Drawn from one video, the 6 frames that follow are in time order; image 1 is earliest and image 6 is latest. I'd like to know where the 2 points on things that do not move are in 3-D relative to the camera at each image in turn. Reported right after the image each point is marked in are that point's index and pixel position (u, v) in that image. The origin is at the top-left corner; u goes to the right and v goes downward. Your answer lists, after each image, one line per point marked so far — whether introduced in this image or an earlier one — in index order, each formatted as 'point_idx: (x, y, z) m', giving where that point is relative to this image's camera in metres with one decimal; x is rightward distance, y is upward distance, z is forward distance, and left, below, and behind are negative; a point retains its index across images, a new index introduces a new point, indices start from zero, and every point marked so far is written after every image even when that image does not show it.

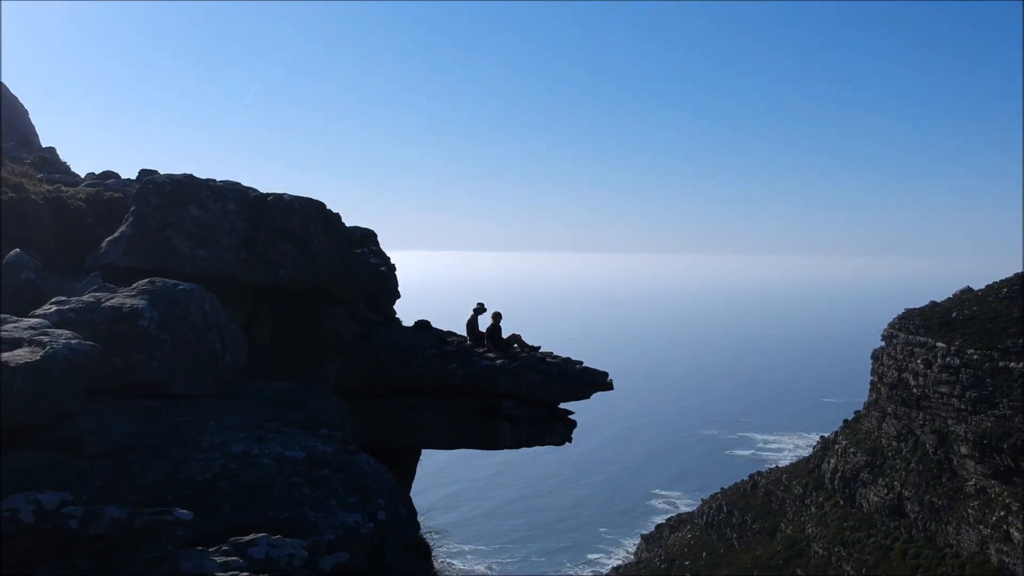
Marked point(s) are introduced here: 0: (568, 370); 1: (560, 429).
0: (+1.2, -2.0, +18.1) m
1: (+1.0, -3.2, +18.2) m
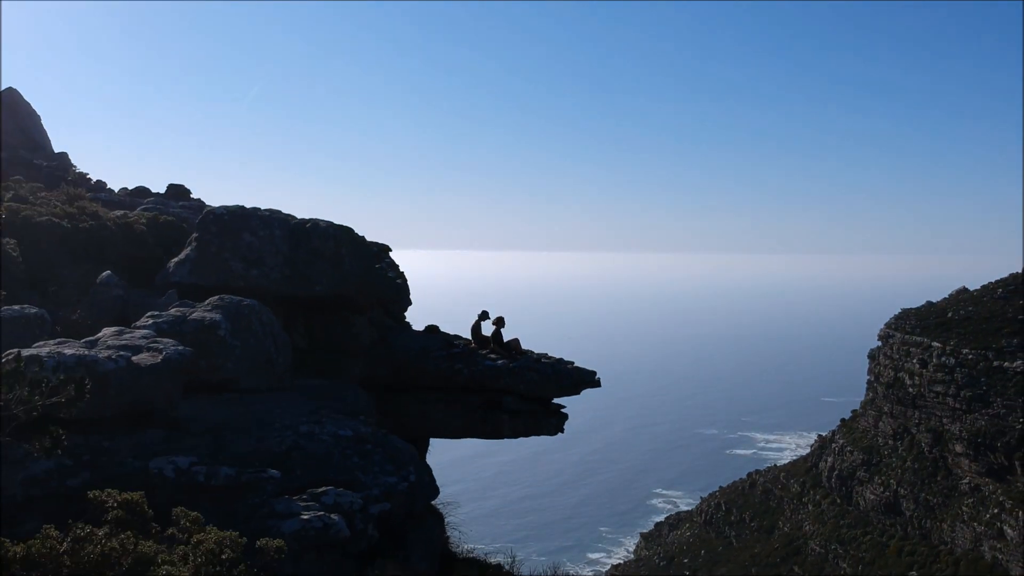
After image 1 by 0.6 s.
0: (+1.2, -2.1, +19.2) m
1: (+1.0, -3.3, +19.2) m
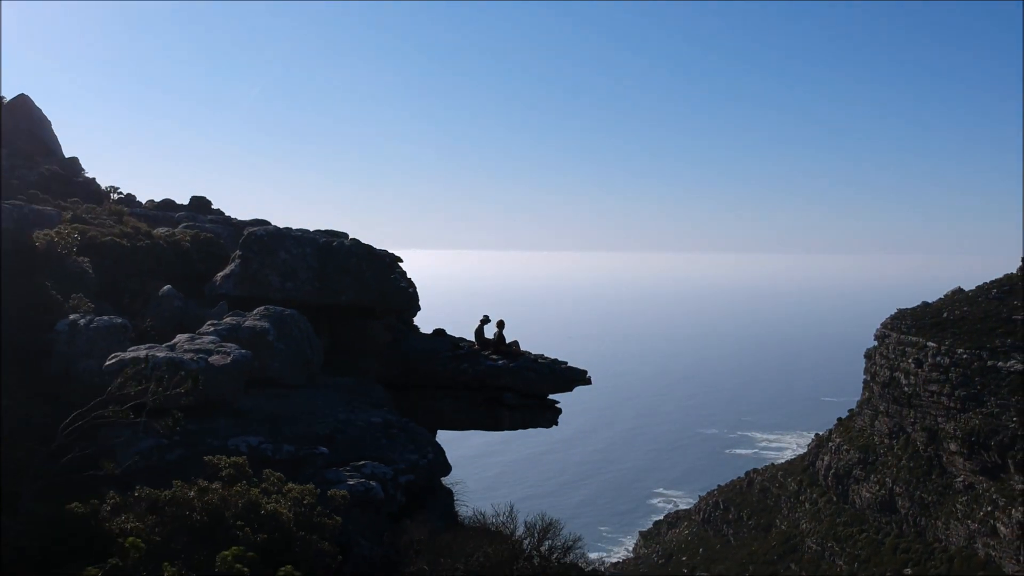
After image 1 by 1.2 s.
0: (+1.2, -2.2, +20.2) m
1: (+1.0, -3.4, +20.2) m
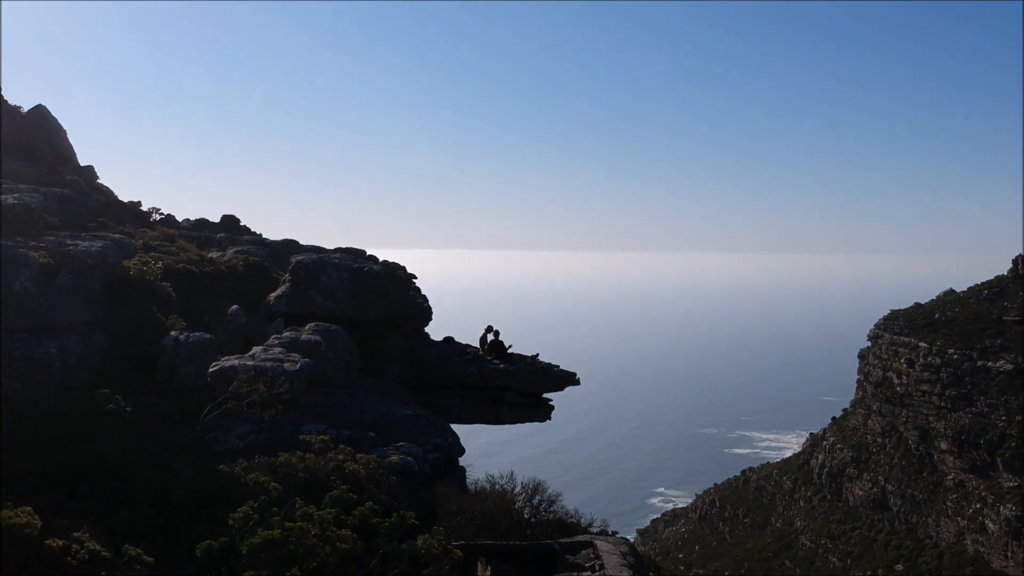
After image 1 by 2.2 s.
0: (+1.1, -2.4, +21.7) m
1: (+1.0, -3.6, +21.8) m
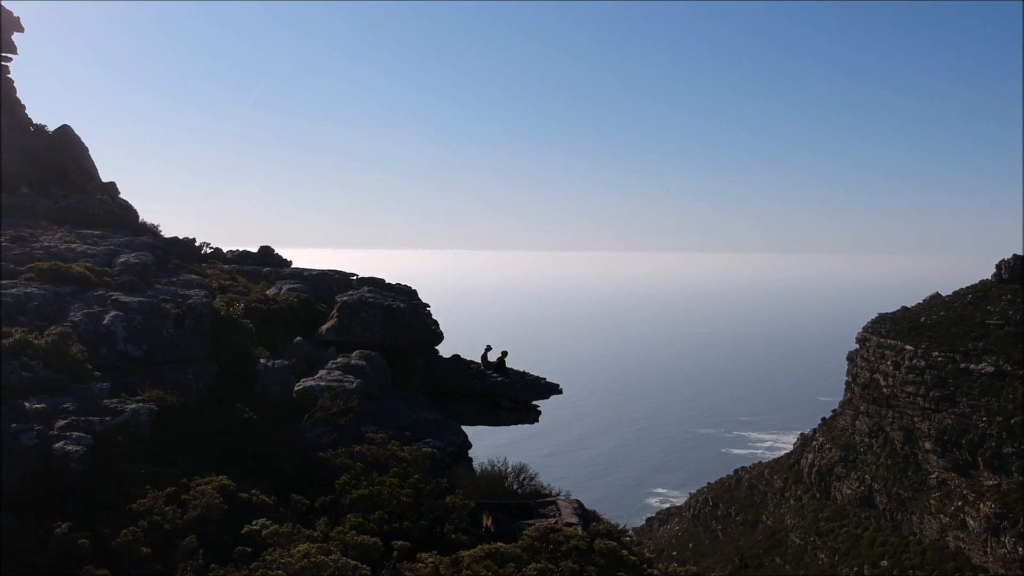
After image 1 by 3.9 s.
0: (+1.0, -2.9, +24.5) m
1: (+0.8, -4.2, +24.5) m
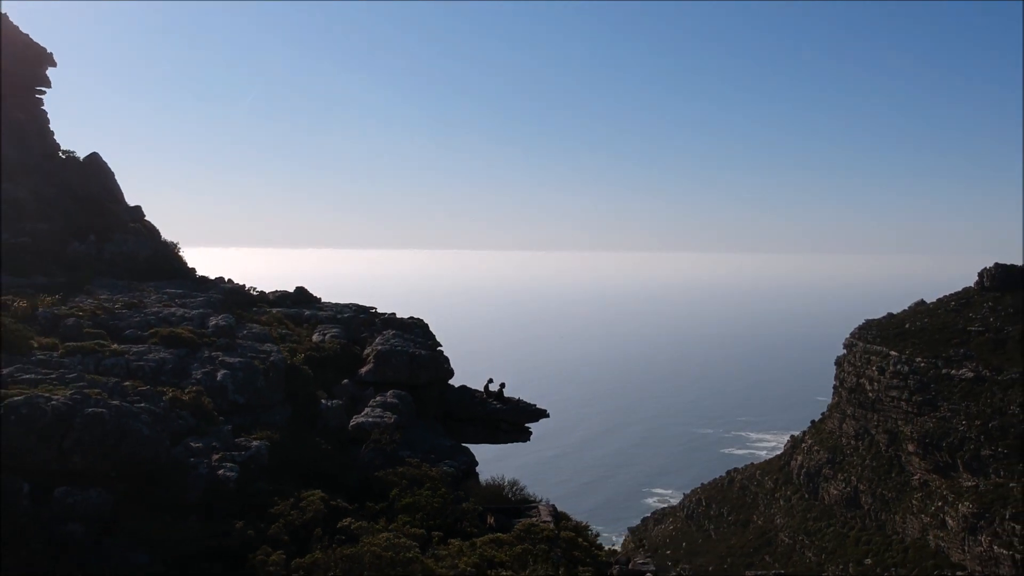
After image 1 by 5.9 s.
0: (+0.9, -4.0, +27.8) m
1: (+0.8, -5.2, +27.9) m
